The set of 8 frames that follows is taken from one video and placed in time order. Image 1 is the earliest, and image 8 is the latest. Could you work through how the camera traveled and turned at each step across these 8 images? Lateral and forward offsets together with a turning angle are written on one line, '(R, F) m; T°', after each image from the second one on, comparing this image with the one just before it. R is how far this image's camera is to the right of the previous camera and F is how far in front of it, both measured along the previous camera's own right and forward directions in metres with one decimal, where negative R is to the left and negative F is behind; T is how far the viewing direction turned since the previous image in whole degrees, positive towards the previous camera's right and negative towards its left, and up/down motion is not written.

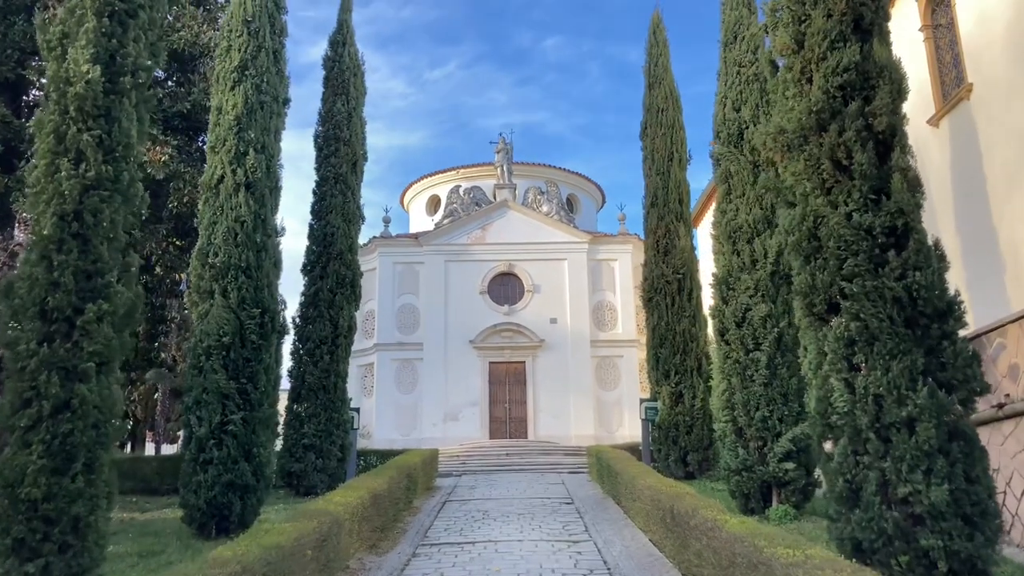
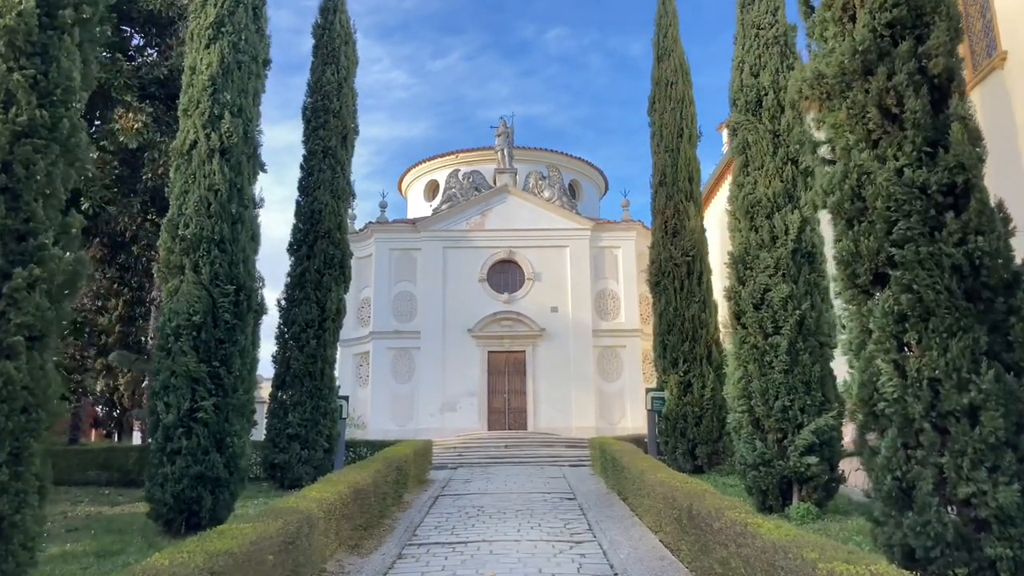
(0.0, +0.8) m; 0°
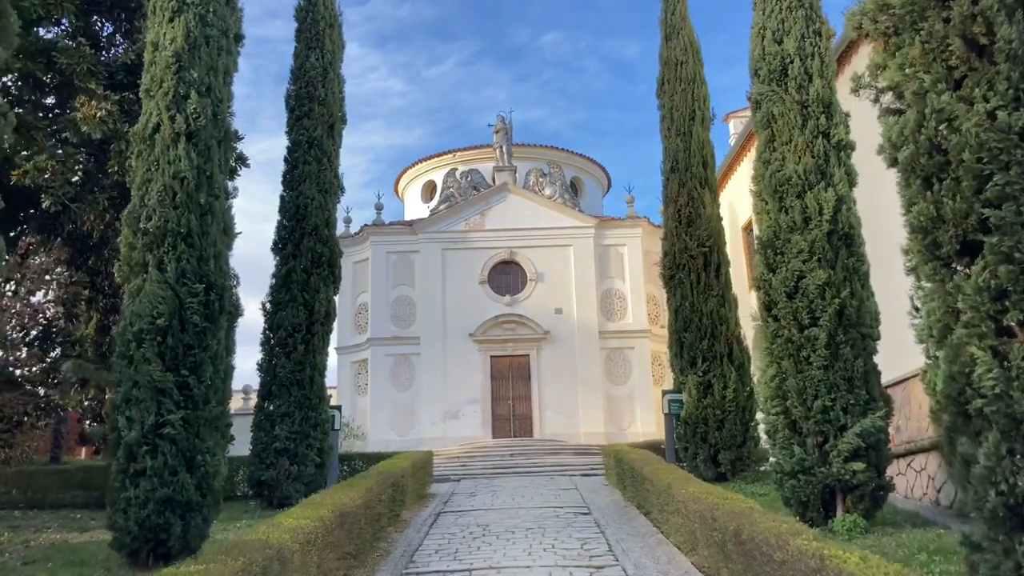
(0.0, +0.9) m; 0°
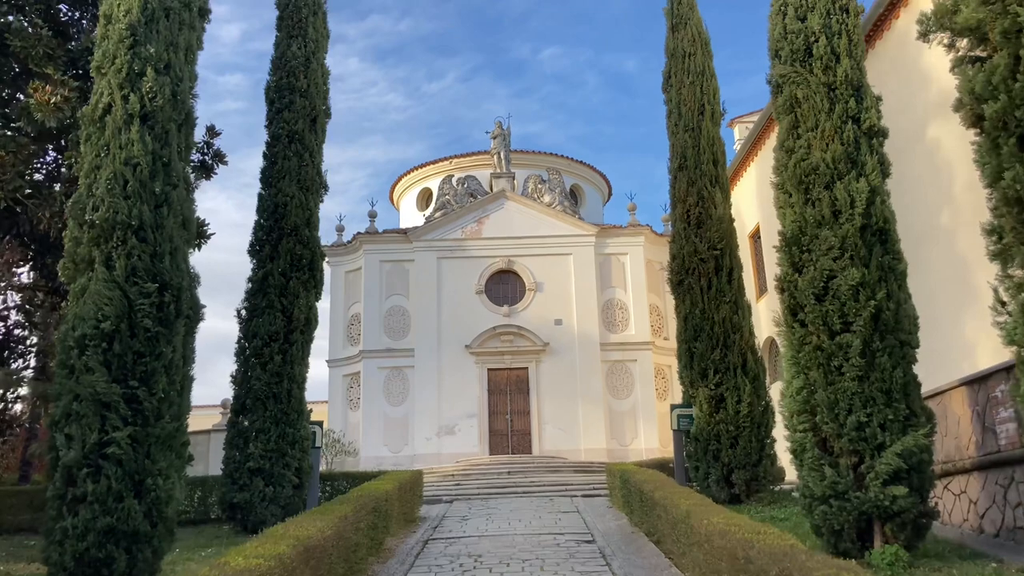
(0.0, +0.9) m; 0°
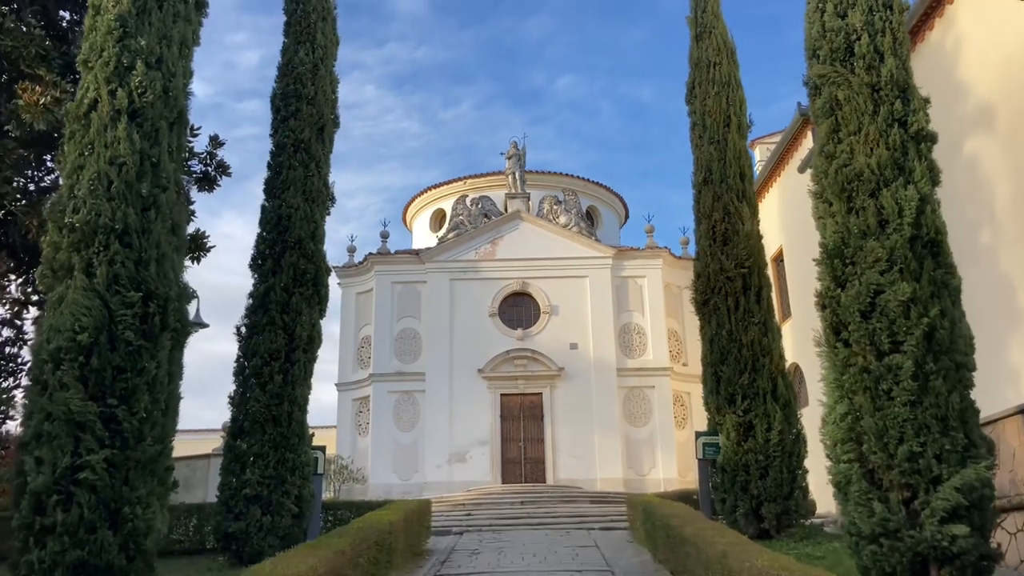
(0.0, +0.6) m; -1°
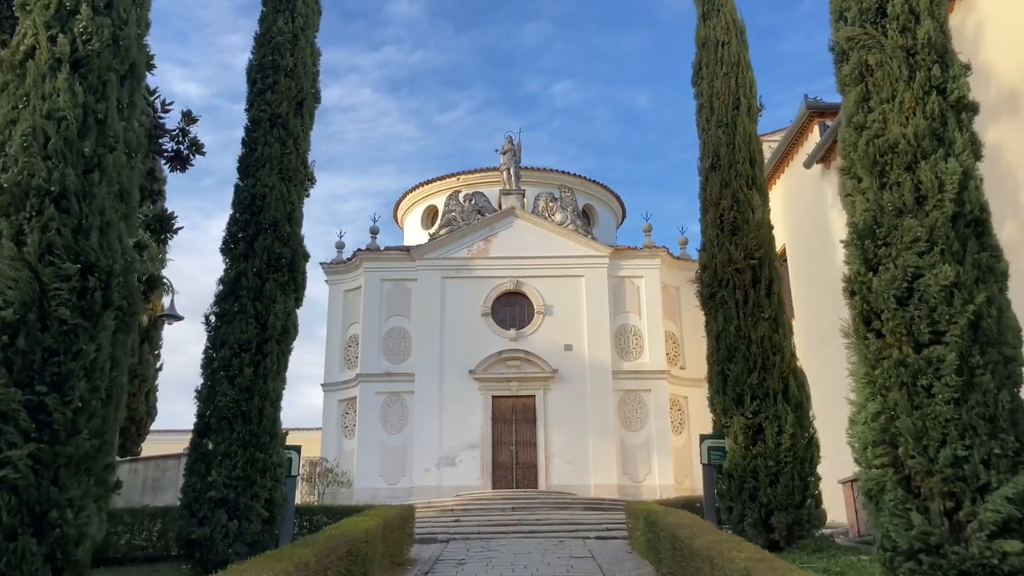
(0.0, +0.7) m; 0°
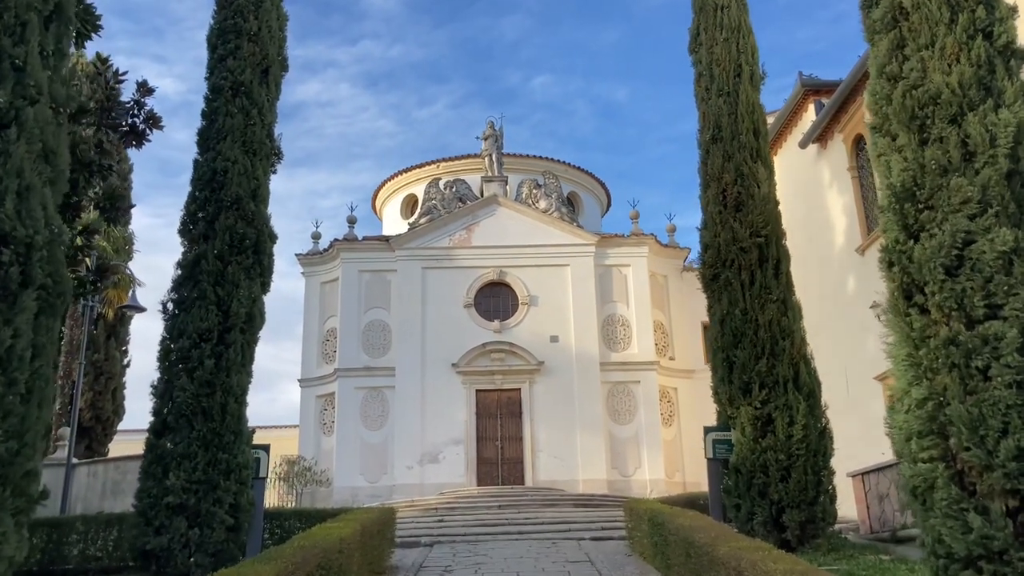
(-0.1, +0.8) m; +1°
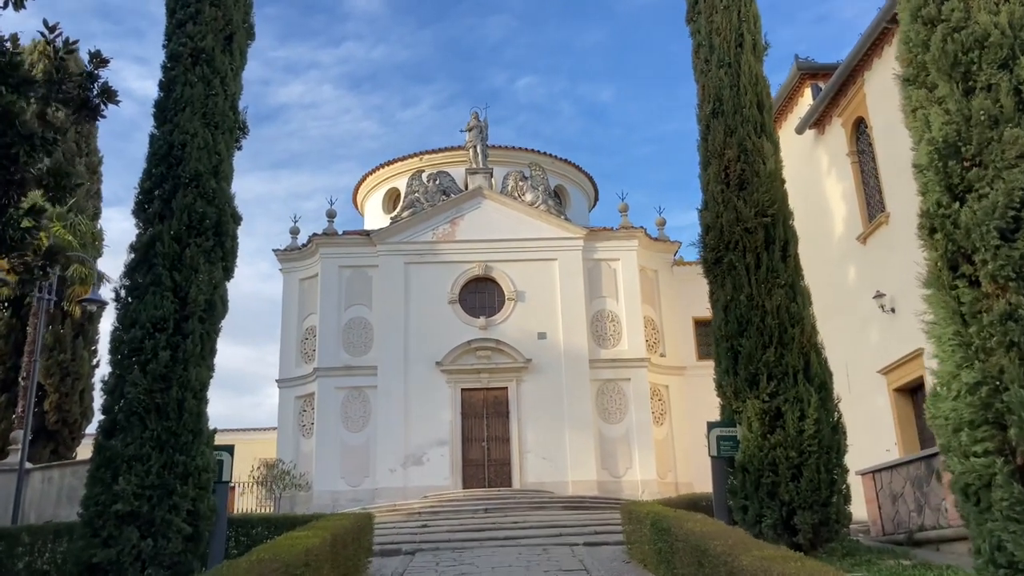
(0.0, +0.7) m; +1°
